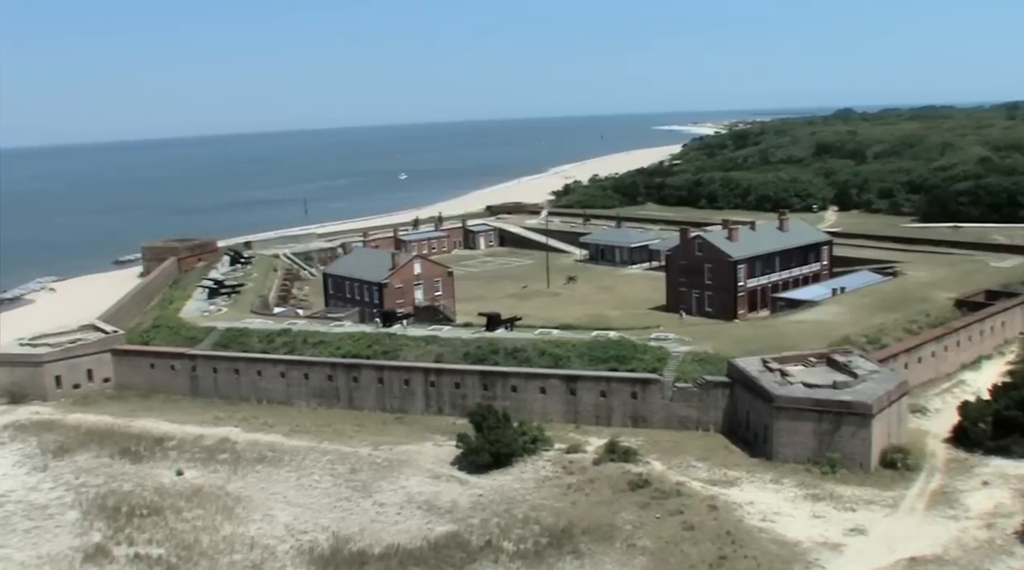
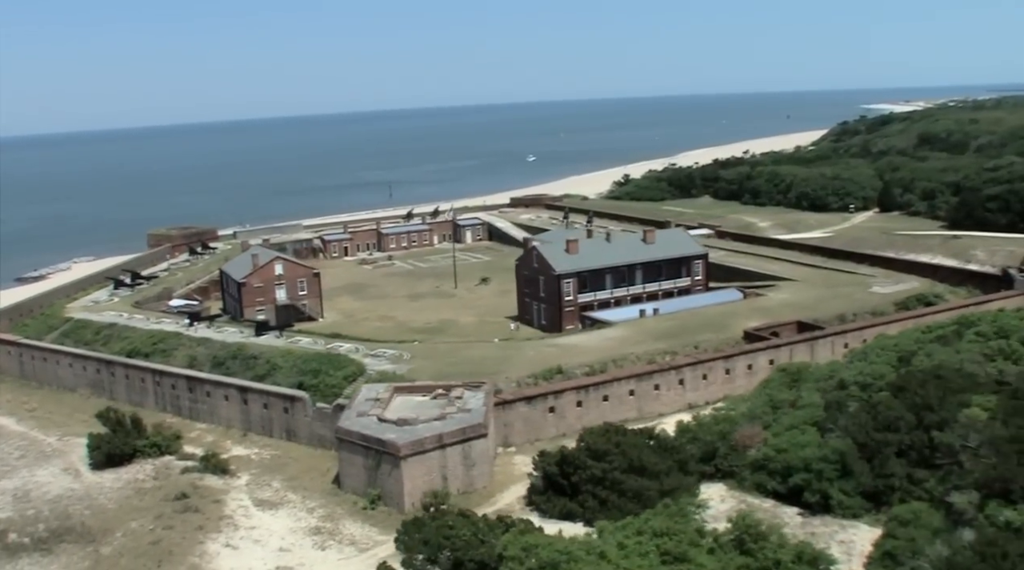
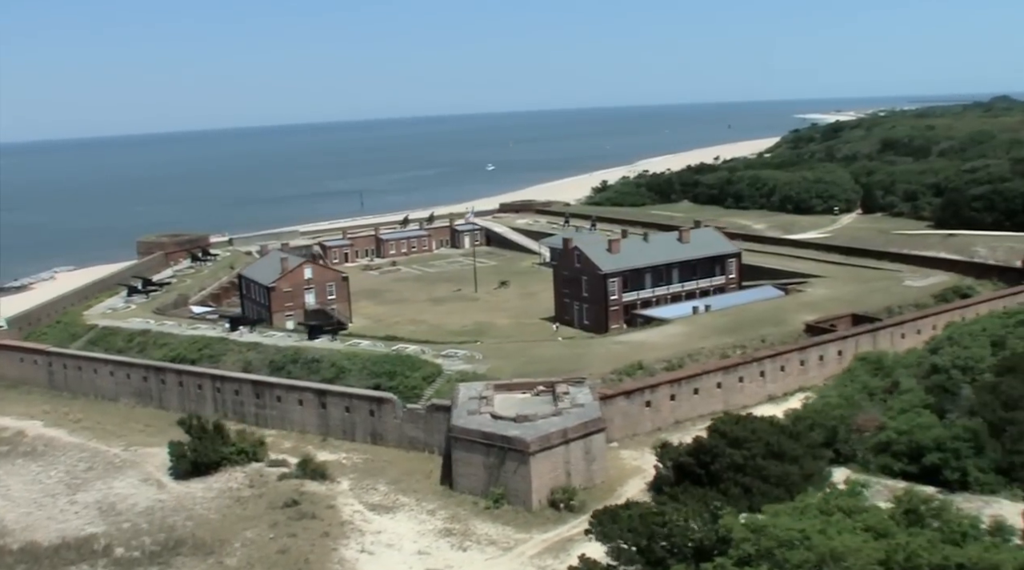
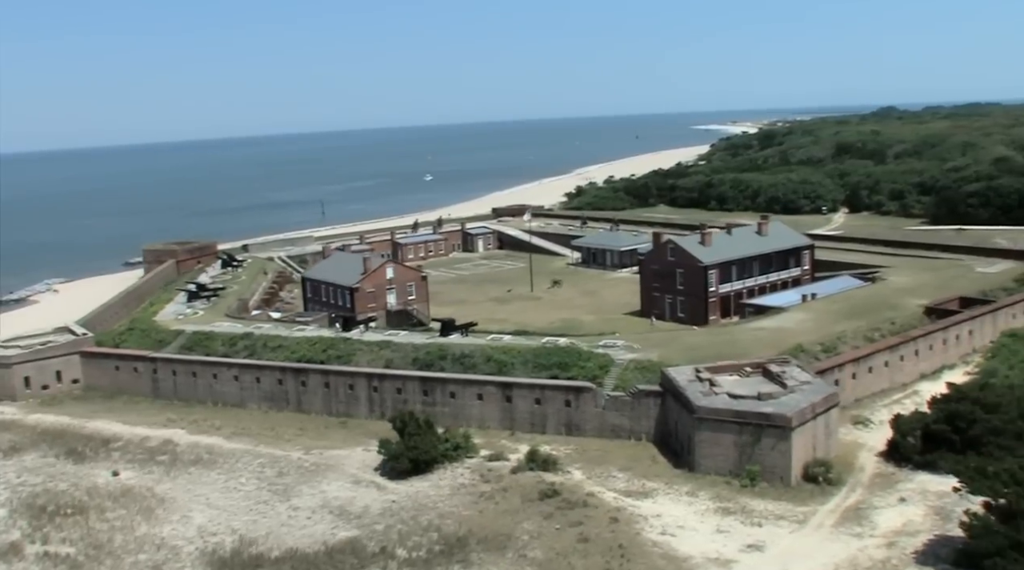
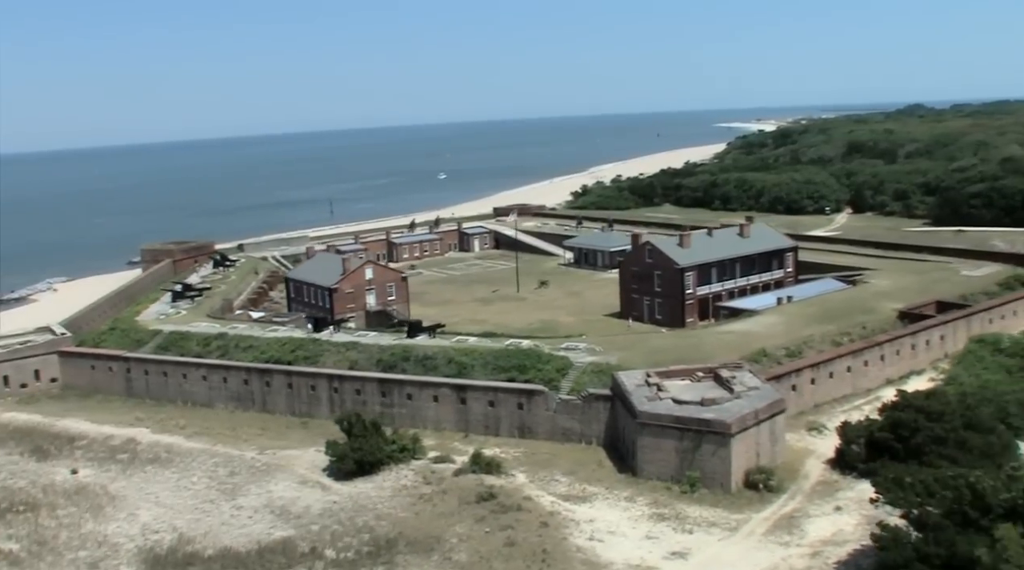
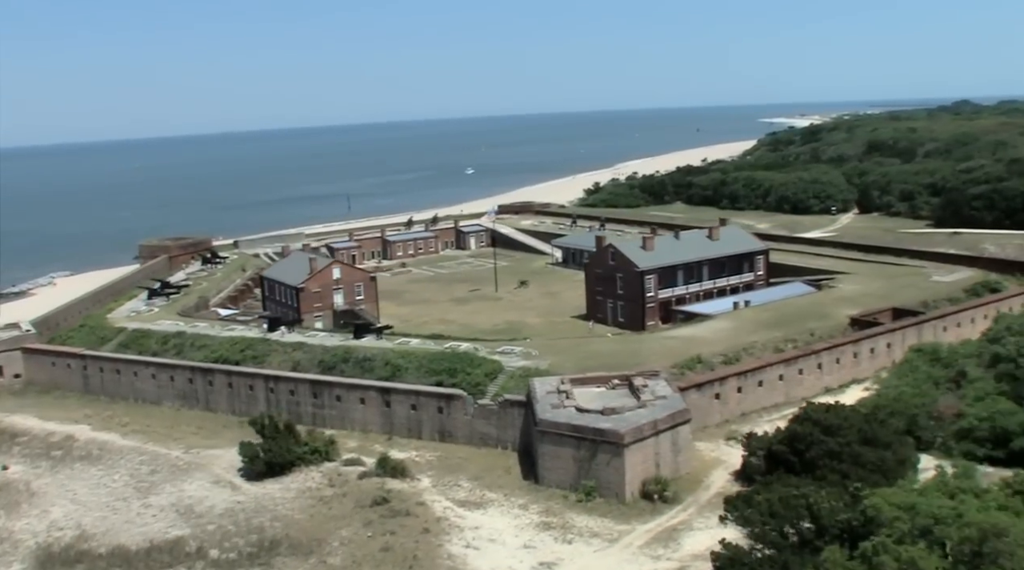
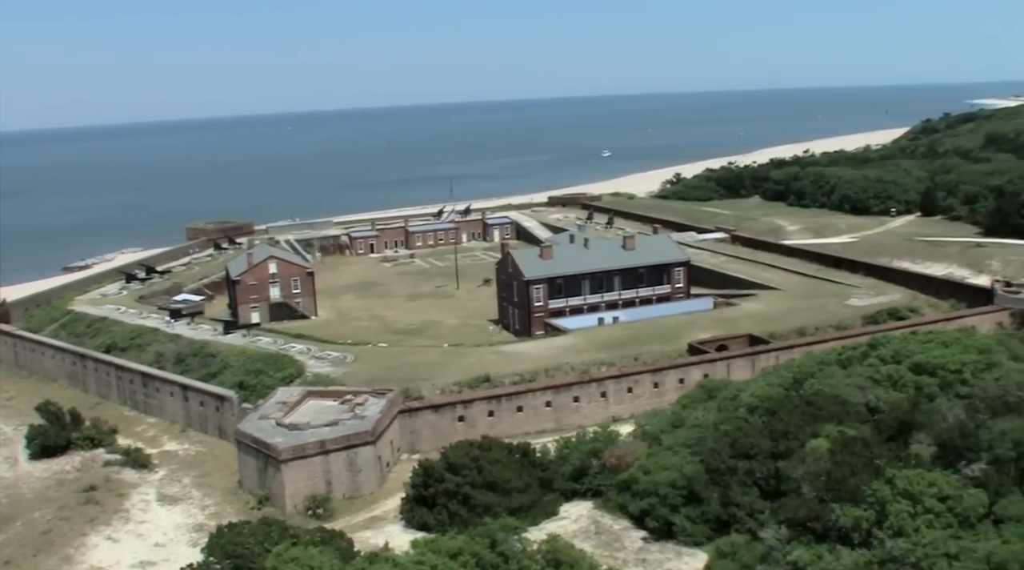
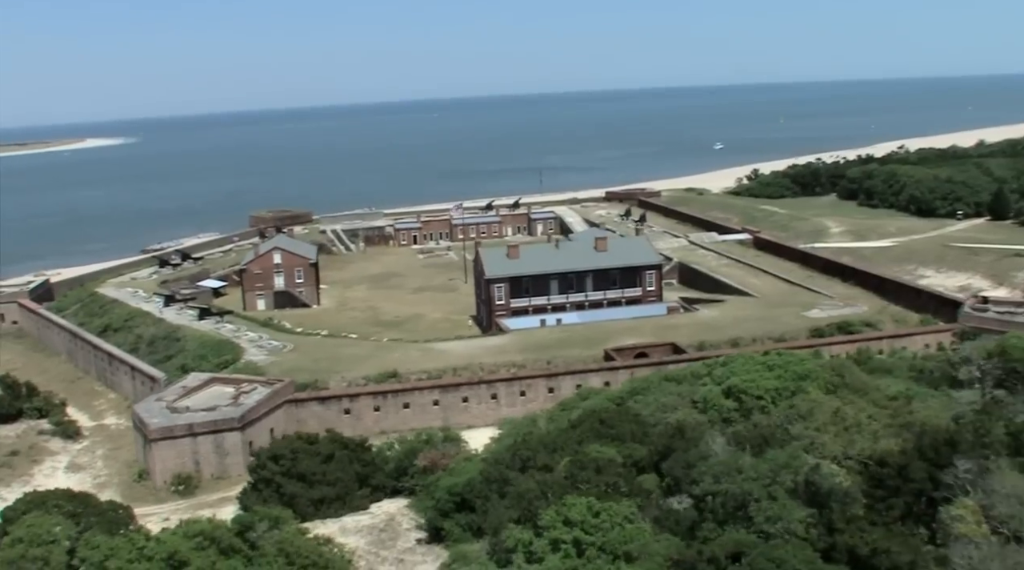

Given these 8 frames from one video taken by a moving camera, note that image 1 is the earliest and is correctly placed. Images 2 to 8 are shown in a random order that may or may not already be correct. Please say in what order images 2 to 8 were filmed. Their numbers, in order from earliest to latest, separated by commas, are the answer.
4, 5, 6, 3, 2, 7, 8
